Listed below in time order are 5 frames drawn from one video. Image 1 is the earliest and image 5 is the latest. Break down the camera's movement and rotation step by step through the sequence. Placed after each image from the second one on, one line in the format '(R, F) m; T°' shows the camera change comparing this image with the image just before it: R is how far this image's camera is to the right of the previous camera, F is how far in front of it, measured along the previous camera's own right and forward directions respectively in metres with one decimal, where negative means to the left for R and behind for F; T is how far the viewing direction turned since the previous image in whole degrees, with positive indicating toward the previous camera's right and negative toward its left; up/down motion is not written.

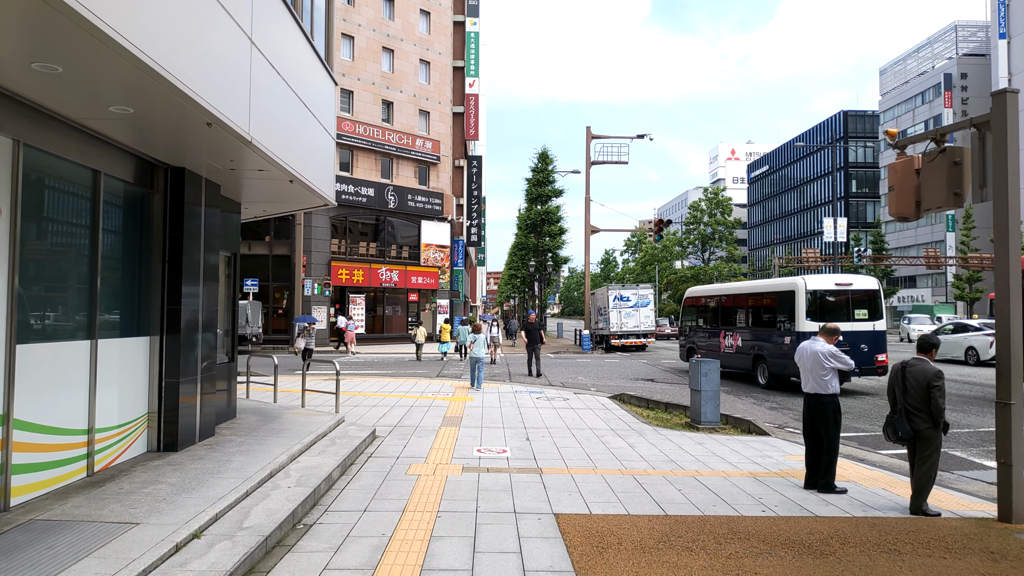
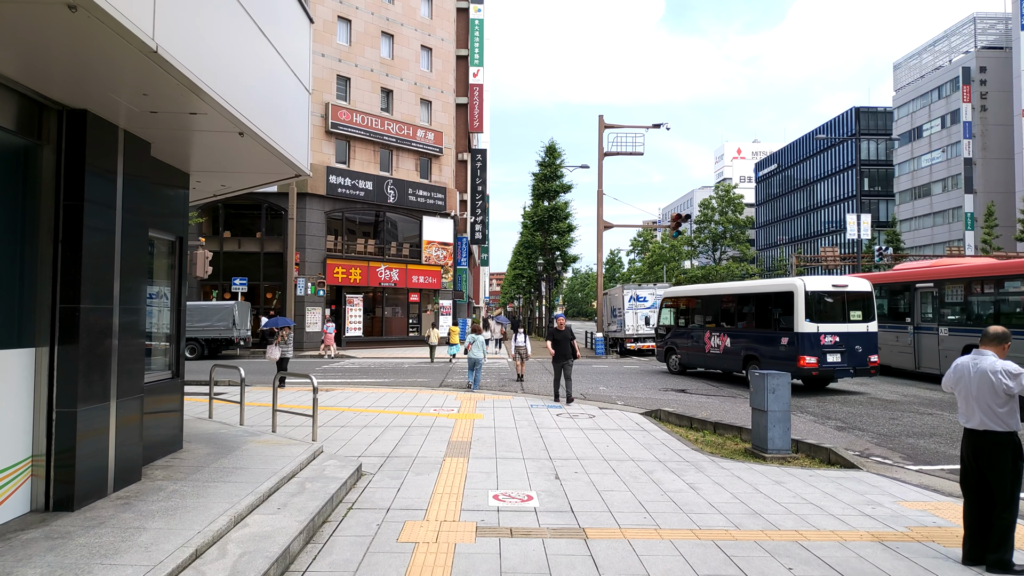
(-0.2, +1.9) m; 0°
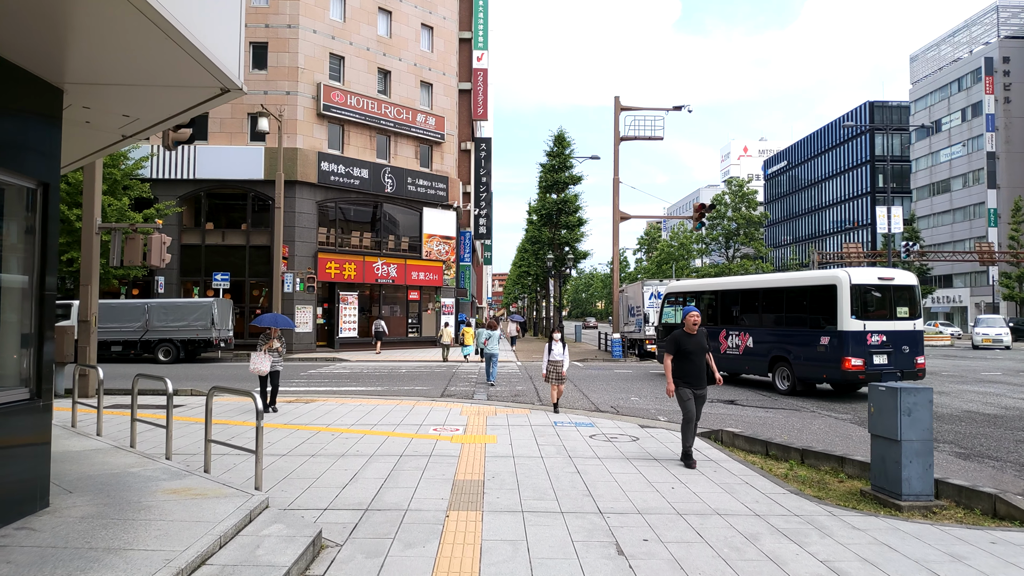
(-0.2, +2.3) m; 0°
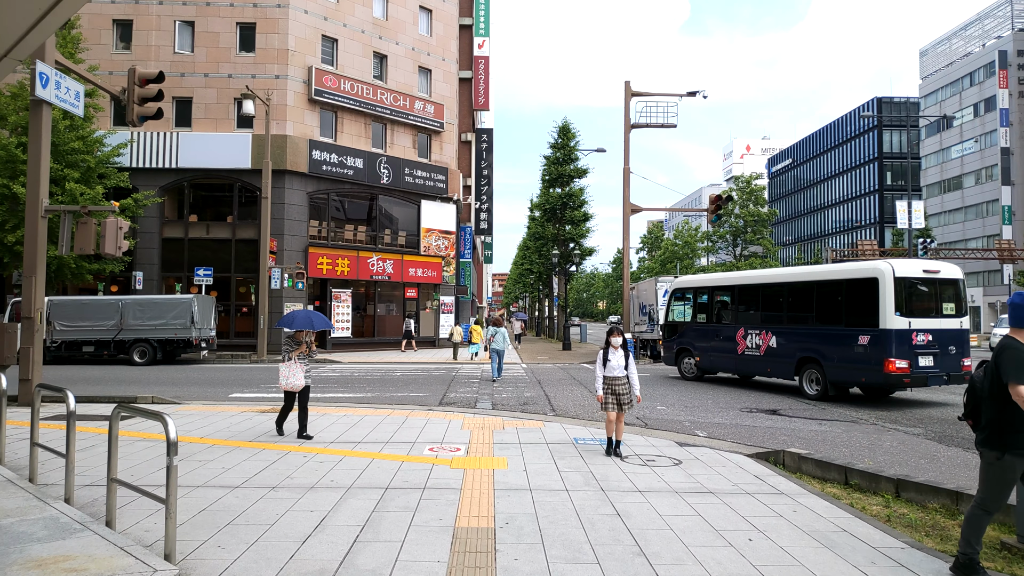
(-0.1, +1.6) m; 0°
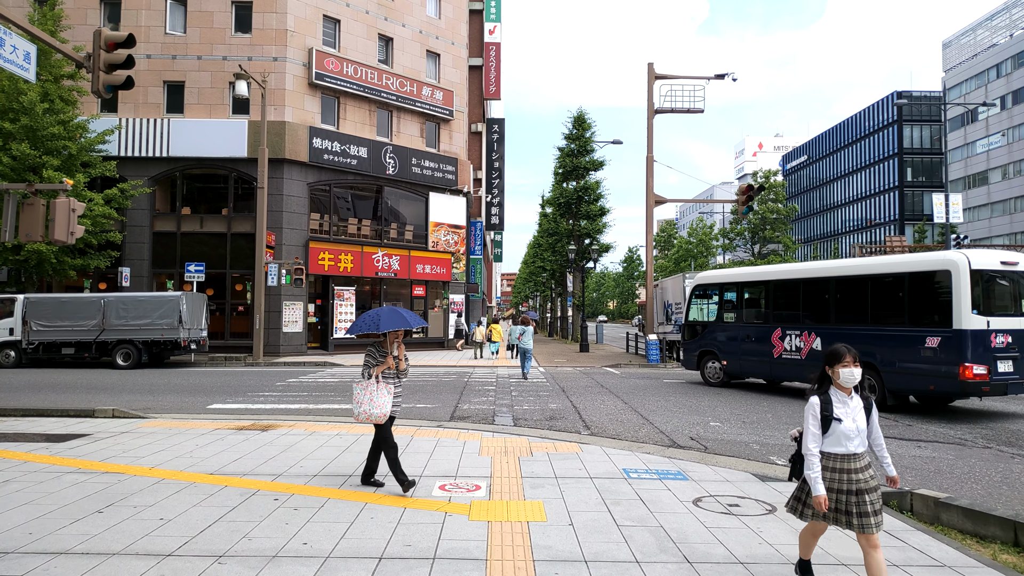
(-0.2, +1.7) m; -1°
